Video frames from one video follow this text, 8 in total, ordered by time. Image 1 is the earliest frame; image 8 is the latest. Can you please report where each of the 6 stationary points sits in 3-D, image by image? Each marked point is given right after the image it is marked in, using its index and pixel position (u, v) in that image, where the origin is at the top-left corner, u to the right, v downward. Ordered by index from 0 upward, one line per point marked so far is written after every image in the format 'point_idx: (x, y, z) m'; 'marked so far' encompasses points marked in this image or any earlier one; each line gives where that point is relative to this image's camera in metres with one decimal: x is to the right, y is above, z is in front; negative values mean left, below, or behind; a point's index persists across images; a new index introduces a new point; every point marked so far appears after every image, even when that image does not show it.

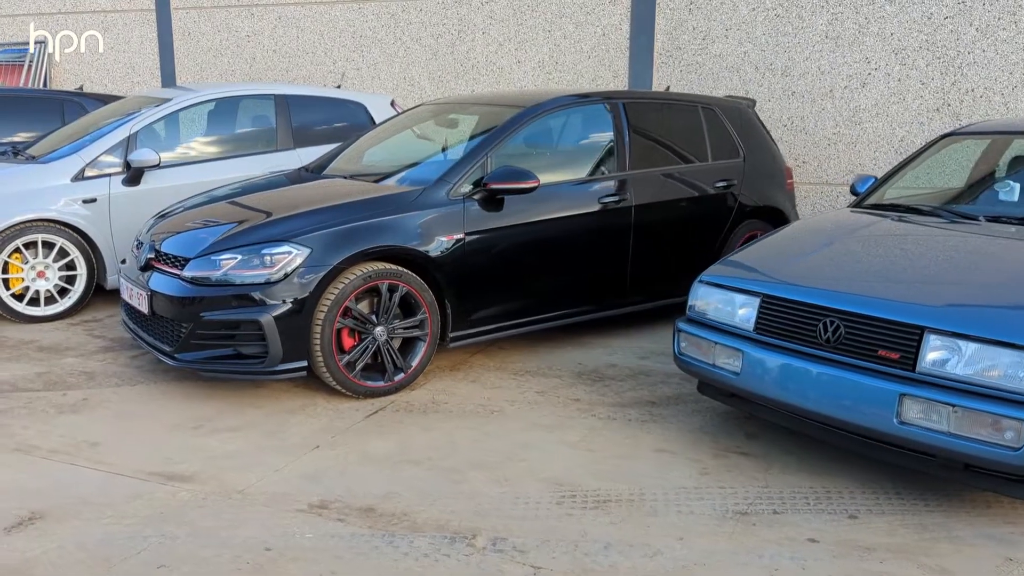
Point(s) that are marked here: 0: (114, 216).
0: (-2.9, +0.5, +6.3) m
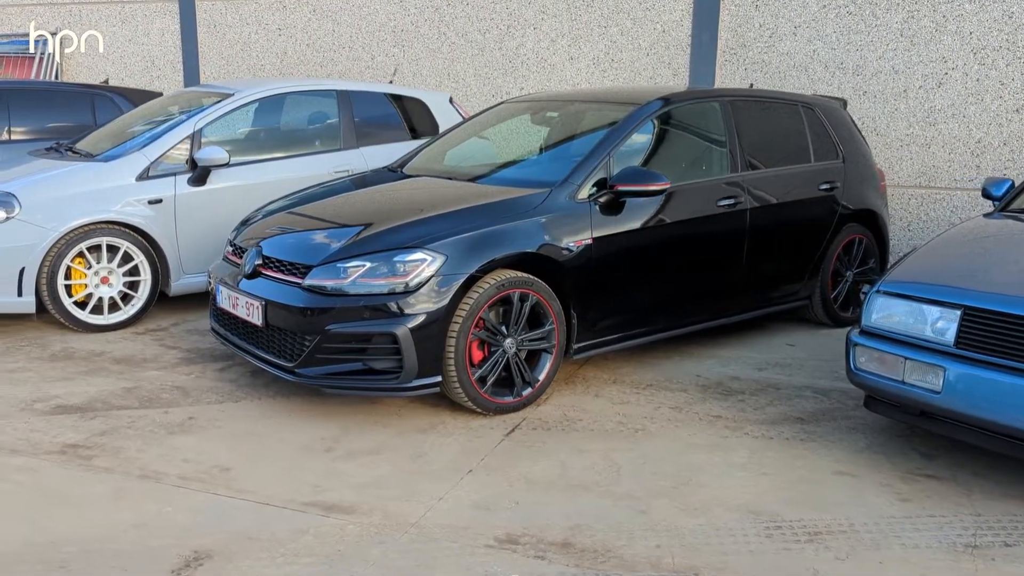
0: (-2.3, +0.5, +6.0) m
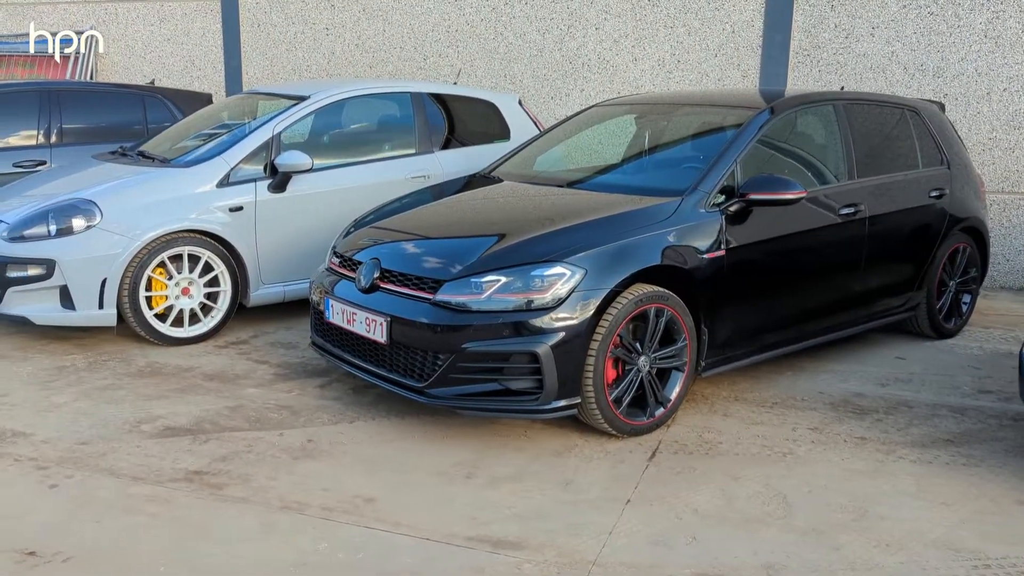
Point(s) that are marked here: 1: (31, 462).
0: (-1.7, +0.4, +5.7) m
1: (-2.1, -0.7, +3.6) m
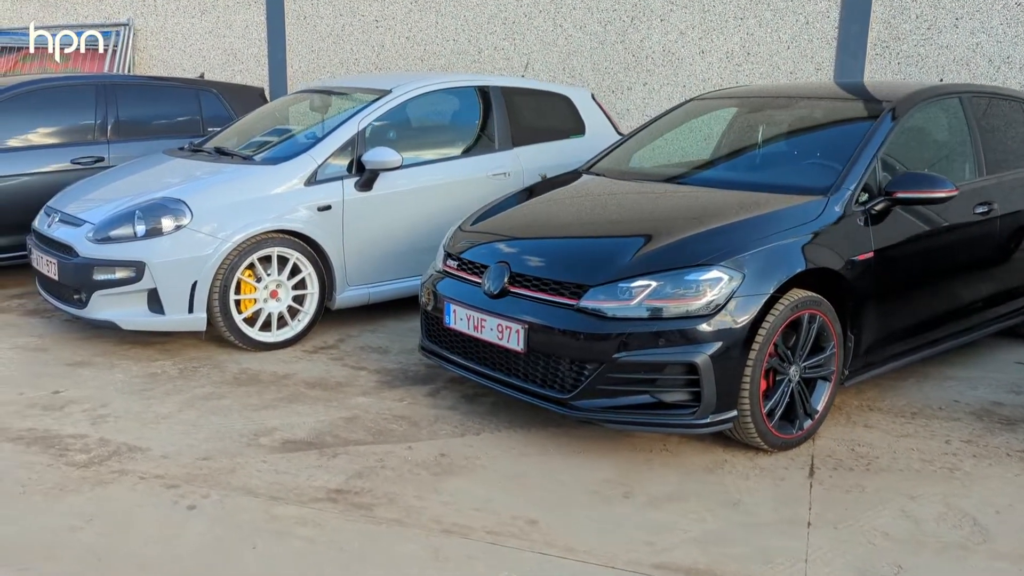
0: (-1.1, +0.4, +5.5) m
1: (-1.4, -0.8, +3.4) m
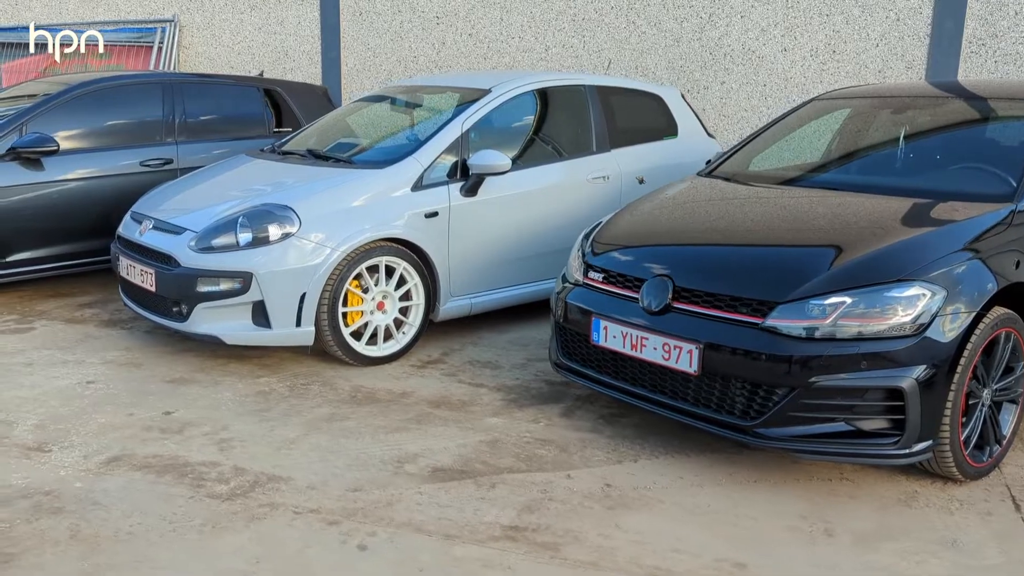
0: (-0.4, +0.3, +5.2) m
1: (-0.7, -0.8, +3.2) m
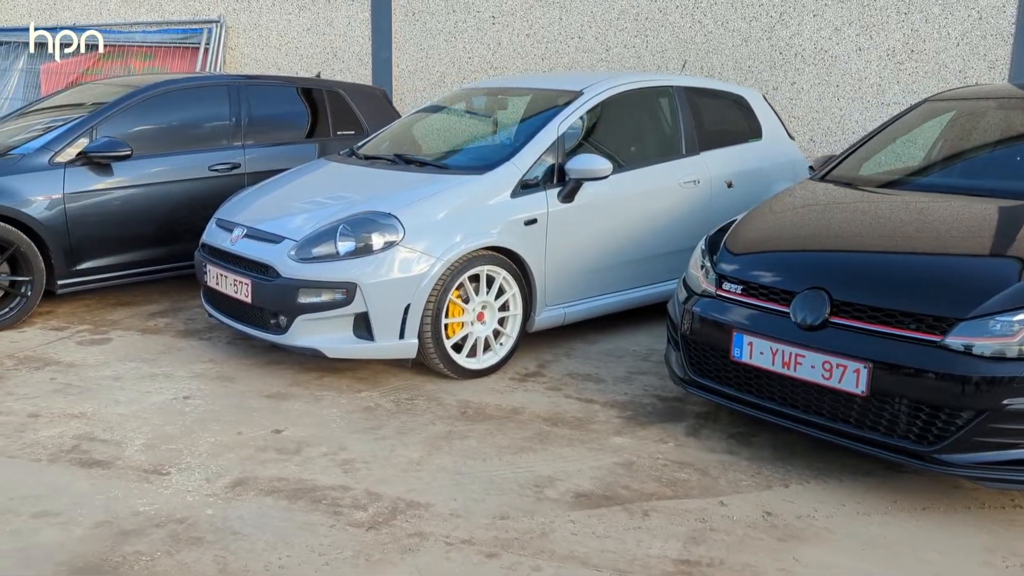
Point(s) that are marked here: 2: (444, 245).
0: (+0.2, +0.3, +5.0) m
1: (-0.2, -0.9, +3.0) m
2: (-0.4, +0.2, +4.6) m
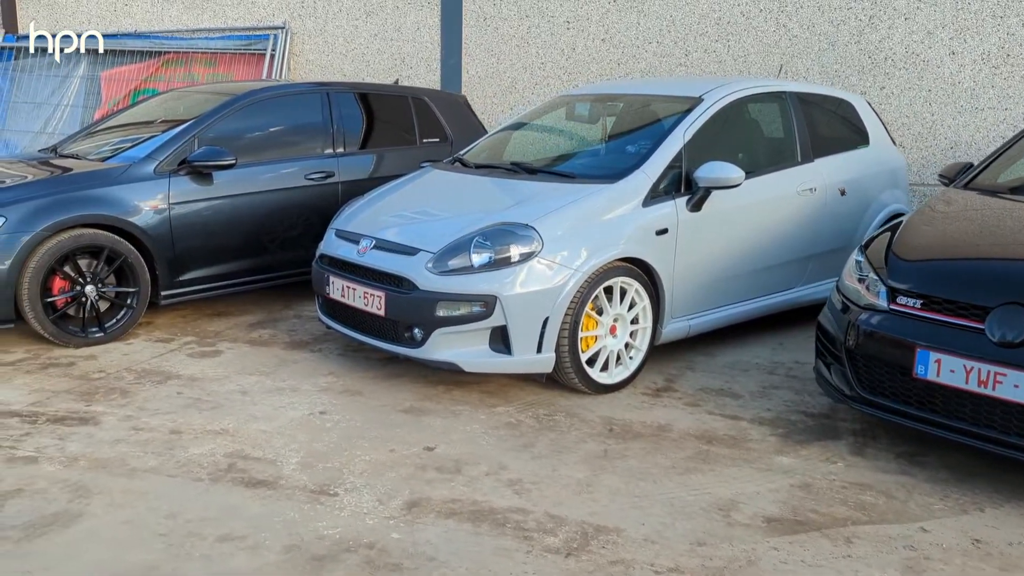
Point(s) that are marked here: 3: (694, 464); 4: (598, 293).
0: (+1.0, +0.2, +4.9) m
1: (+0.6, -1.0, +2.8) m
2: (+0.4, +0.2, +4.4) m
3: (+0.8, -0.8, +3.8) m
4: (+0.4, 0.0, +4.5) m
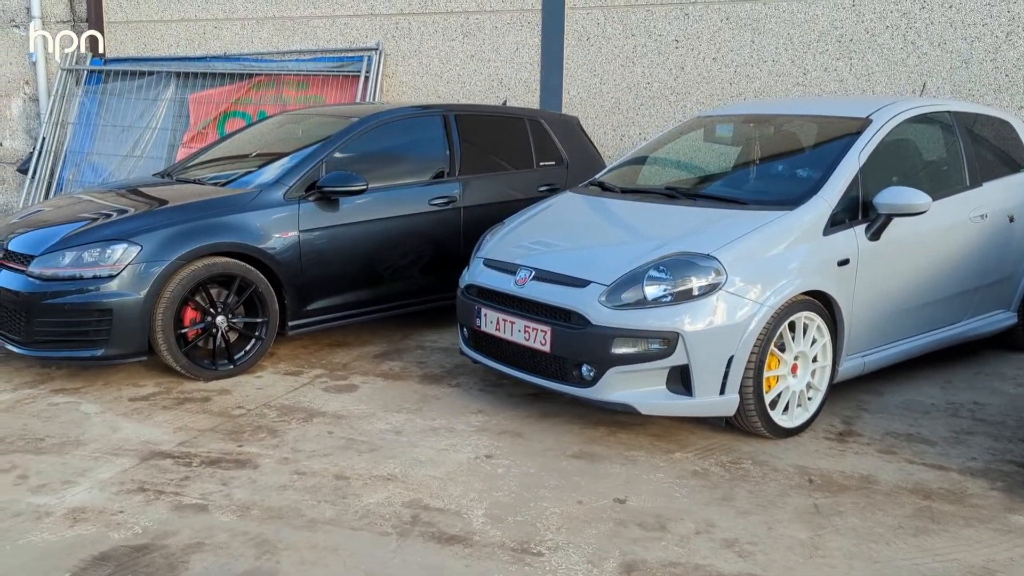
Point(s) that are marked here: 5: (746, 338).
0: (+1.8, 0.0, +4.5) m
1: (+1.3, -1.1, +2.5) m
2: (+1.2, 0.0, +4.1) m
3: (+1.6, -0.9, +3.4) m
4: (+1.3, -0.2, +4.2) m
5: (+1.1, -0.2, +4.1) m
